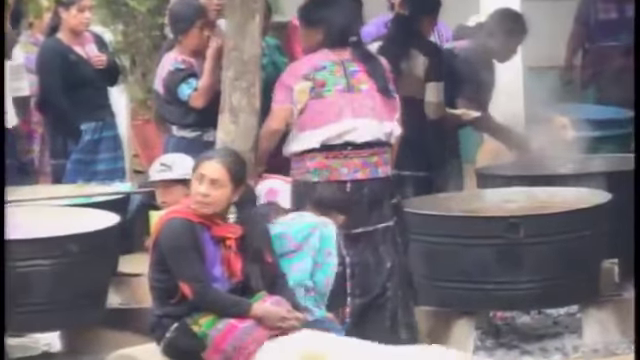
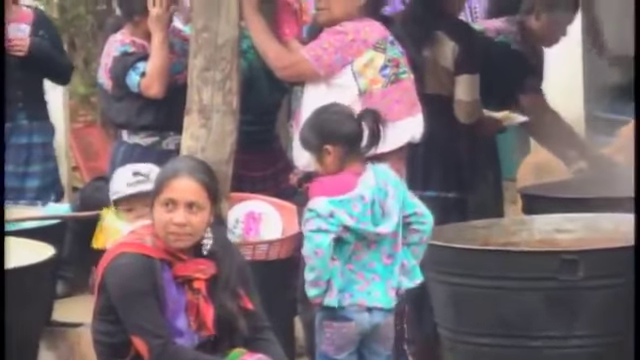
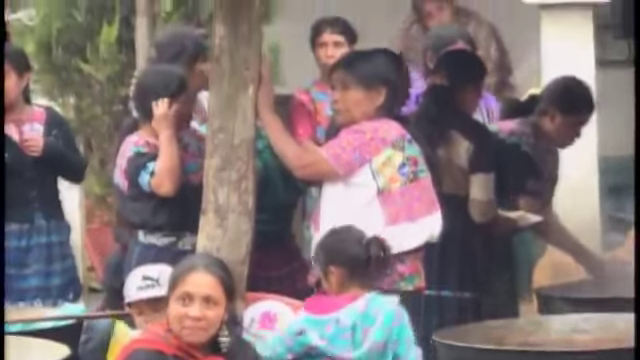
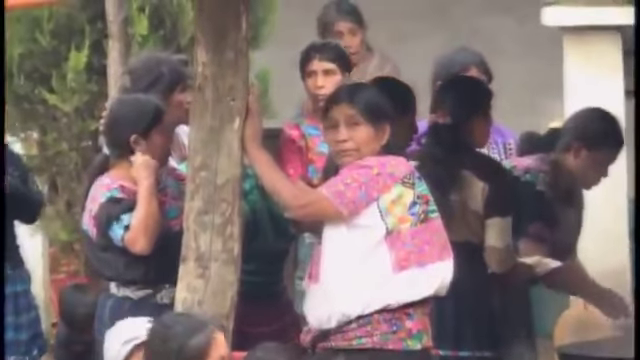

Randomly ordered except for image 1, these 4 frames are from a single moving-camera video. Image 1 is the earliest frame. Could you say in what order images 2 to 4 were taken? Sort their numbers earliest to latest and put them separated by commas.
2, 3, 4
